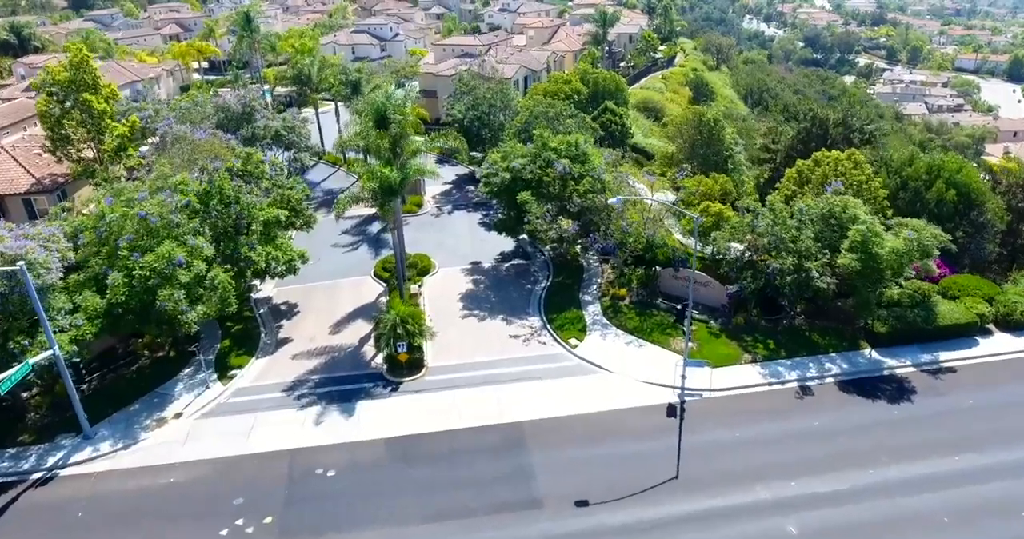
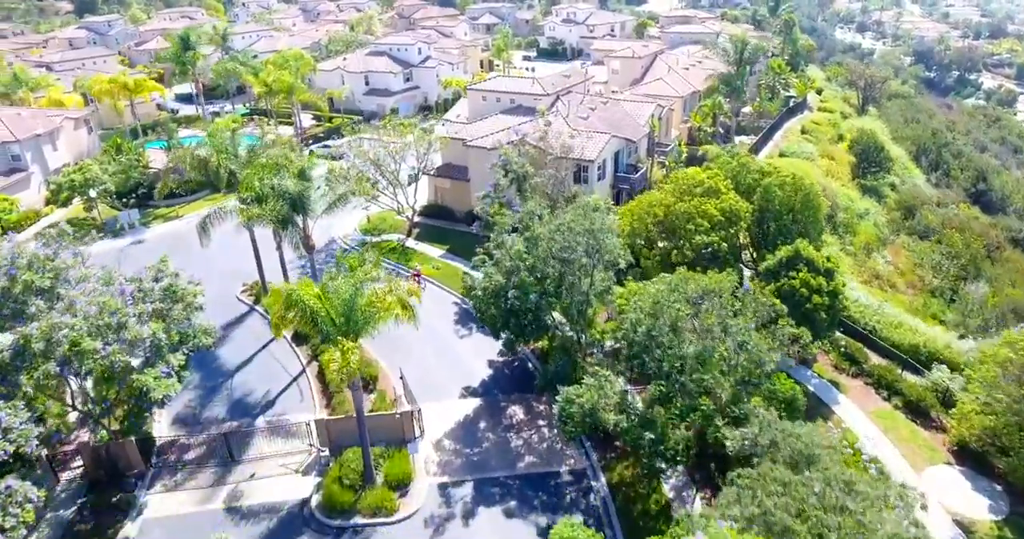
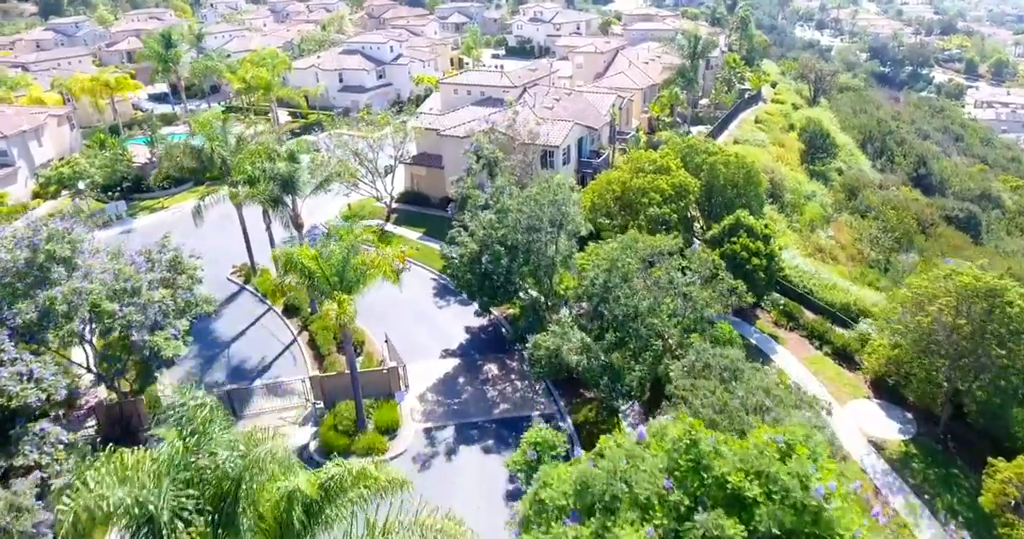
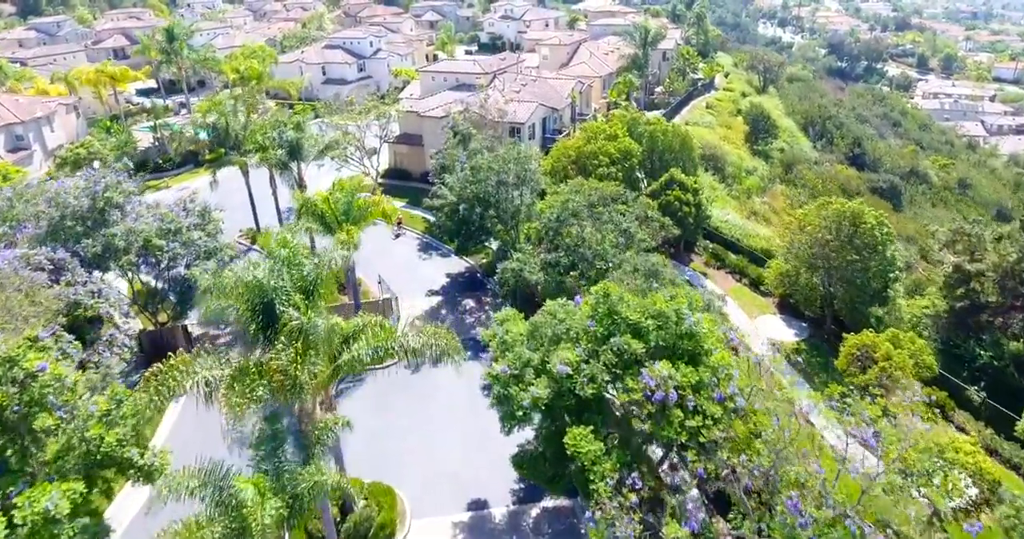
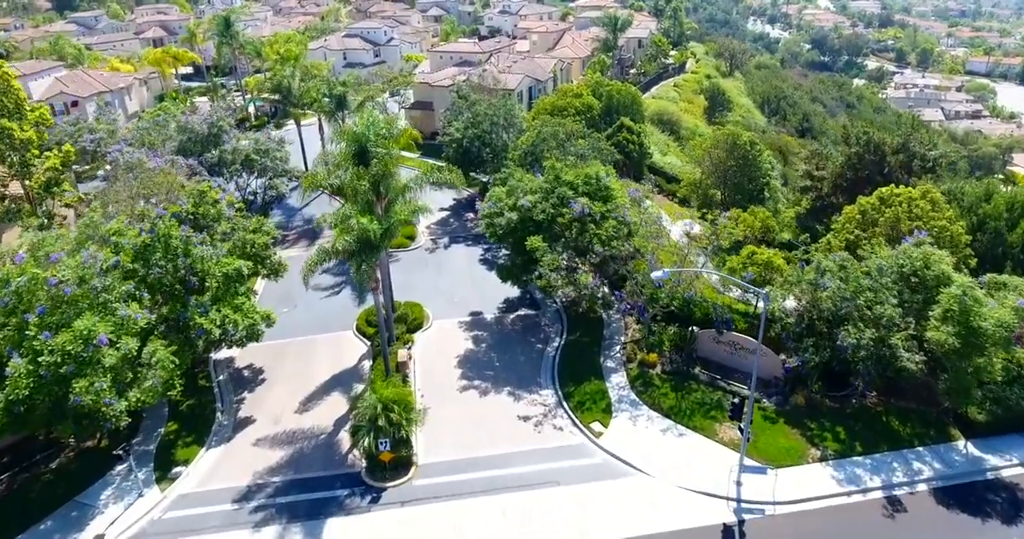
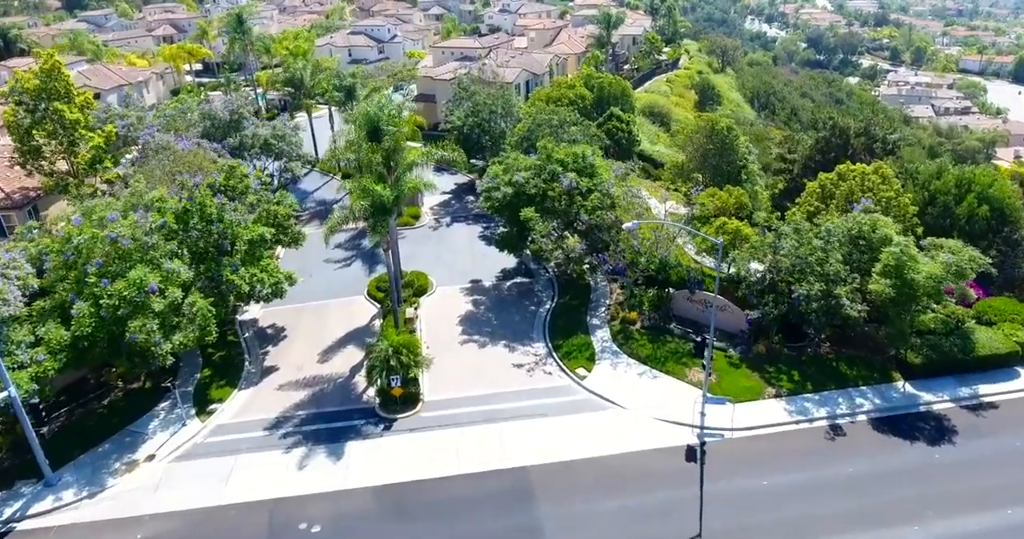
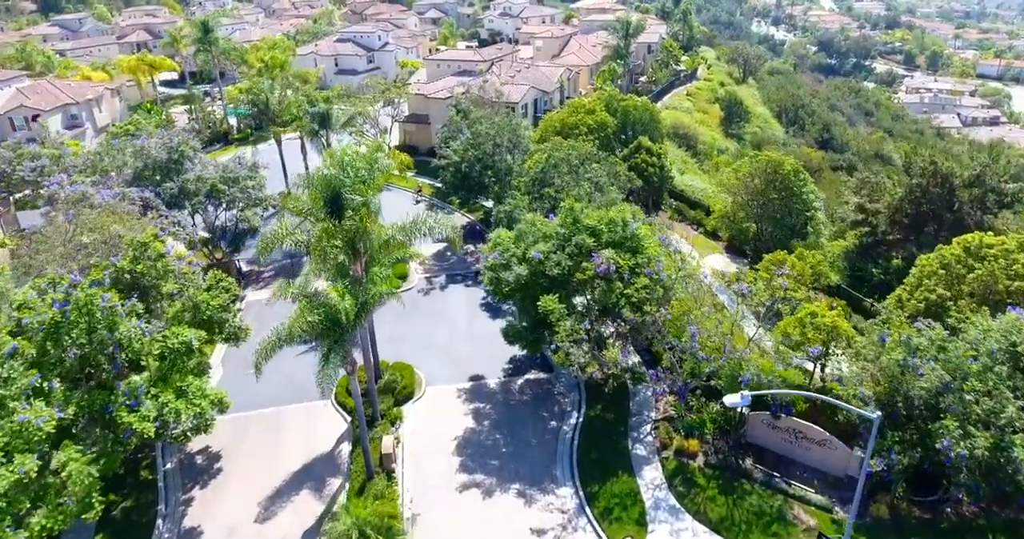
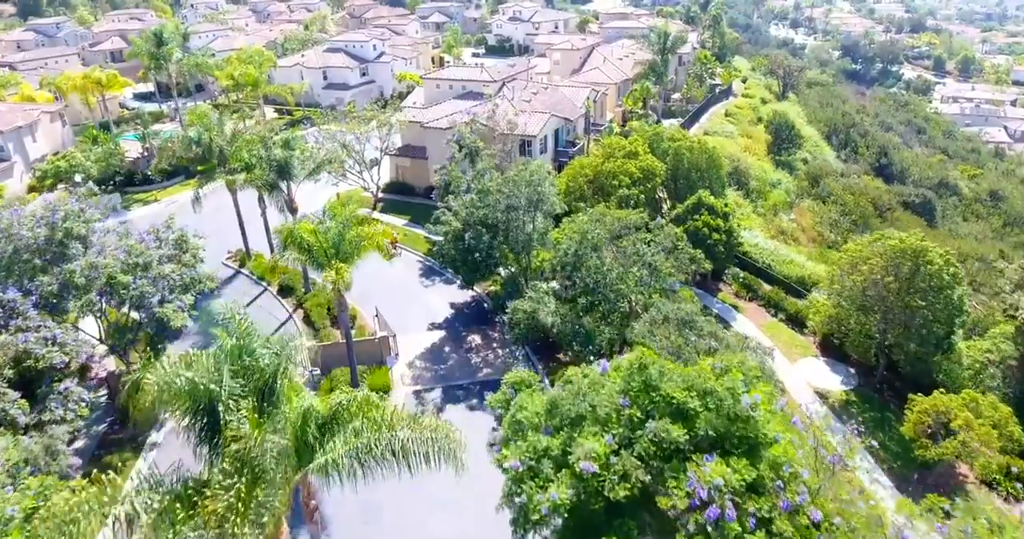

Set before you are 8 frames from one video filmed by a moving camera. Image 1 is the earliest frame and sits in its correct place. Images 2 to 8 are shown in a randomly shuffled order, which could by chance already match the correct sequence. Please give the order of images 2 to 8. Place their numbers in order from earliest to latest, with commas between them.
6, 5, 7, 4, 8, 3, 2
